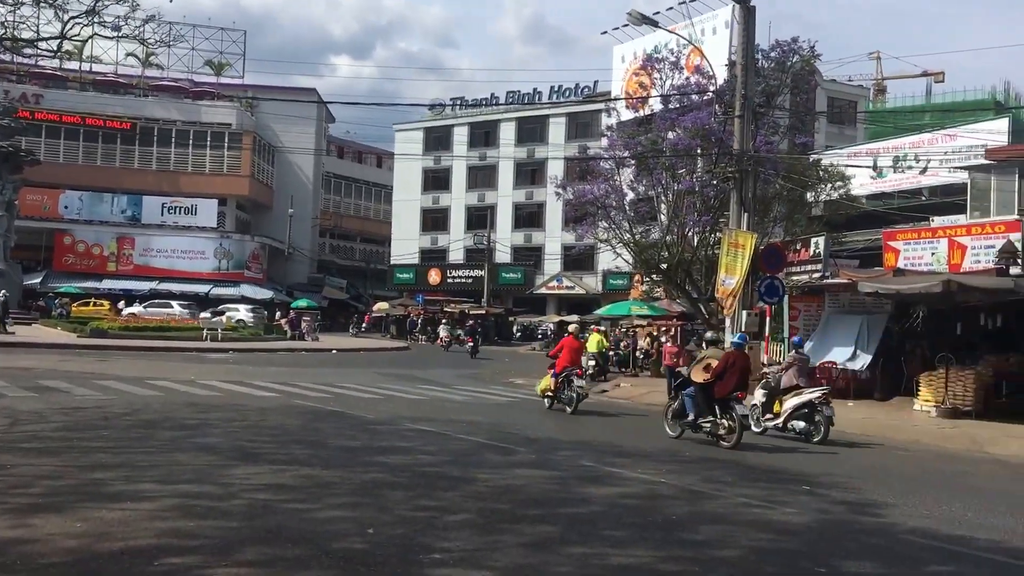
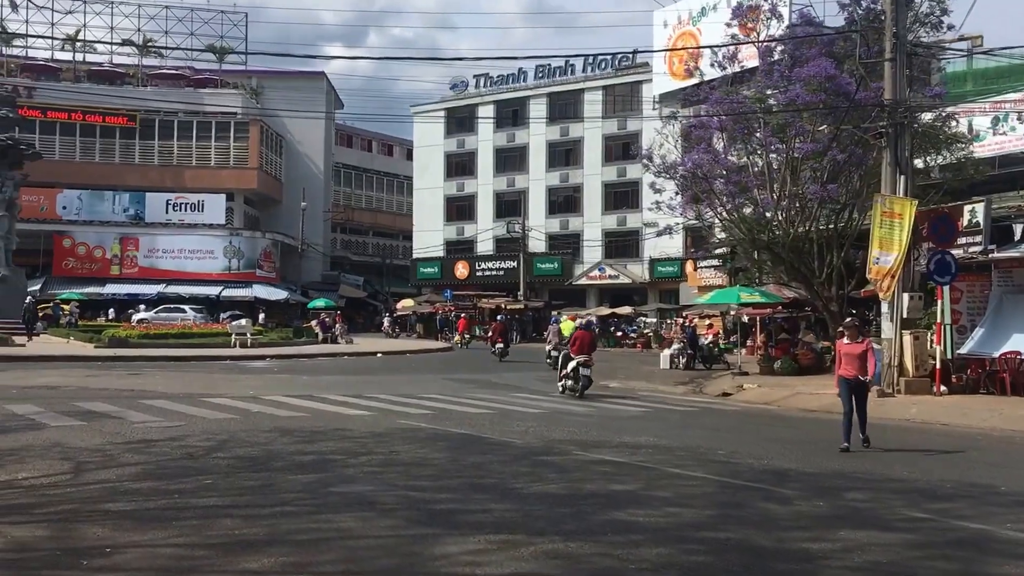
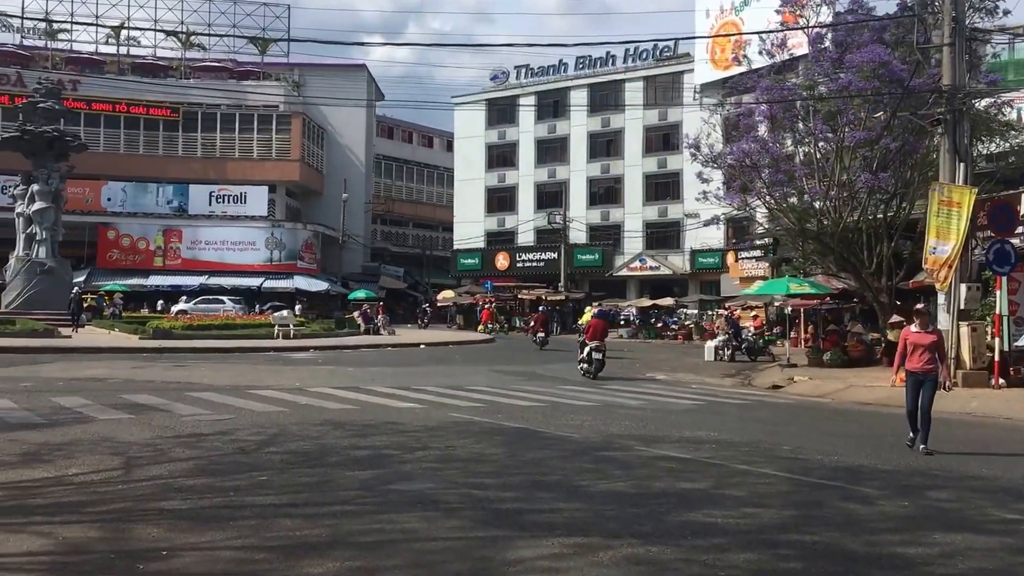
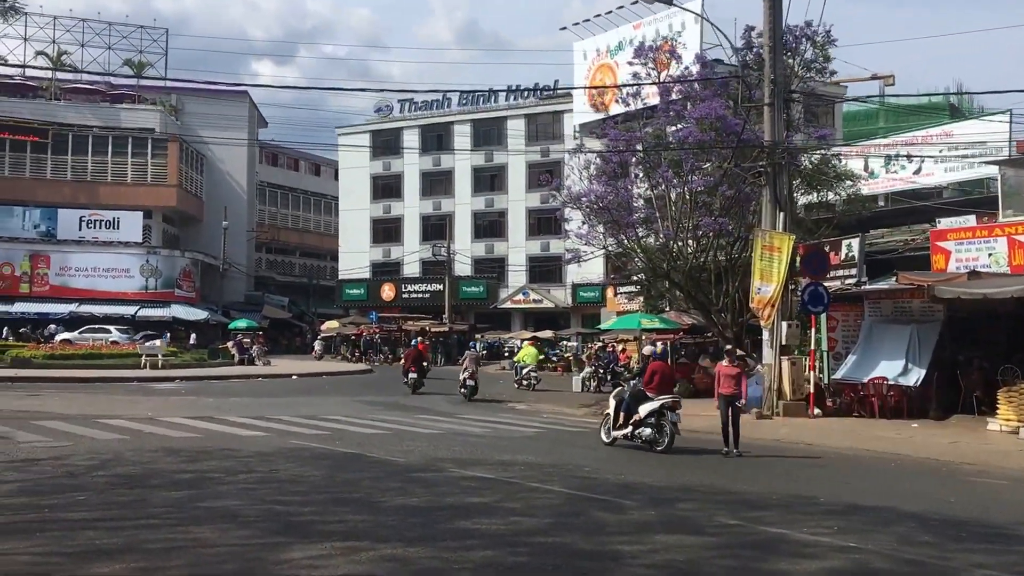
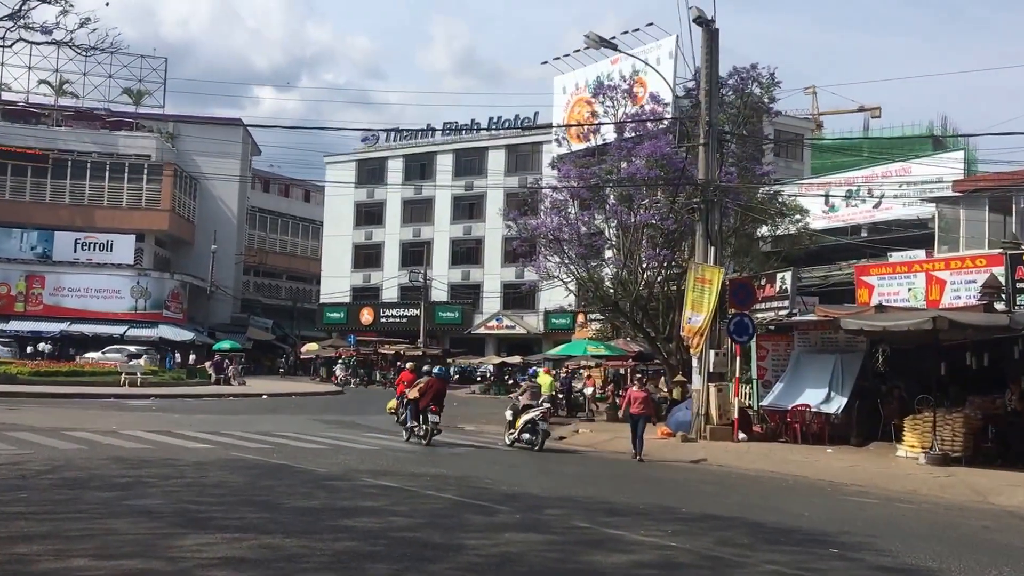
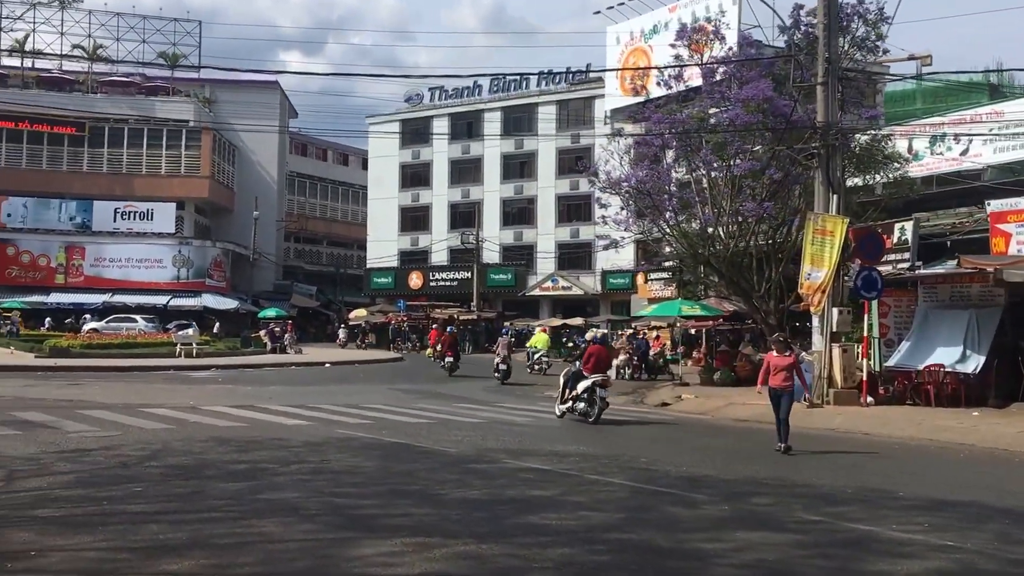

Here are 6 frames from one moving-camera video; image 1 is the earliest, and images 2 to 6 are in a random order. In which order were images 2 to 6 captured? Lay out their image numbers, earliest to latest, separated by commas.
5, 4, 6, 2, 3
